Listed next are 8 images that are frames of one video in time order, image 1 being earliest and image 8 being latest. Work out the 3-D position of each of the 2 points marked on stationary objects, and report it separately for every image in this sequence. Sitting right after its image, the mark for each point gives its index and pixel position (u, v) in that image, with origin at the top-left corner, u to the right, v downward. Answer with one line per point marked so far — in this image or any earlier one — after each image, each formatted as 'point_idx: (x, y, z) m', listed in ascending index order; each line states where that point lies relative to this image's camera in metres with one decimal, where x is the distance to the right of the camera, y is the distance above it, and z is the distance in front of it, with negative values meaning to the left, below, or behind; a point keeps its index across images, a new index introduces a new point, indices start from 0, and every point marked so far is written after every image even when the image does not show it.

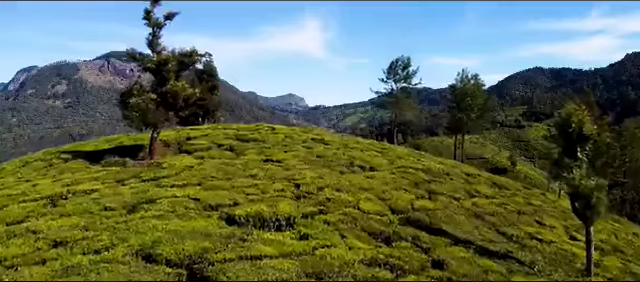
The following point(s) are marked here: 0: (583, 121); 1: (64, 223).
0: (+9.6, +0.5, +20.4) m
1: (-7.2, -2.4, +16.0) m
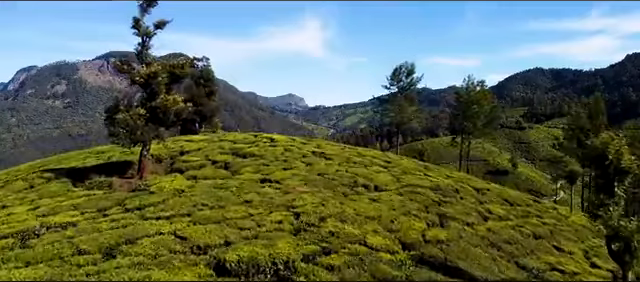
0: (+9.7, -0.4, +18.4) m
1: (-7.2, -3.2, +14.0) m
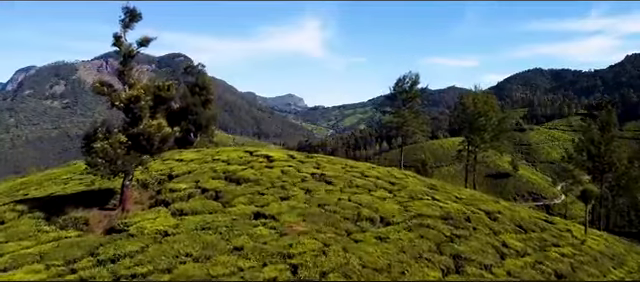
0: (+9.7, -1.7, +15.8) m
1: (-7.1, -4.5, +11.4) m
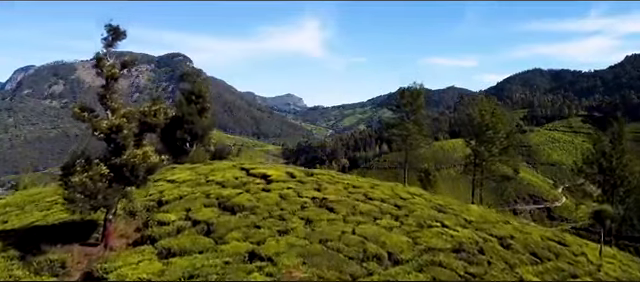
0: (+9.8, -2.9, +13.5) m
1: (-7.0, -5.8, +9.1) m
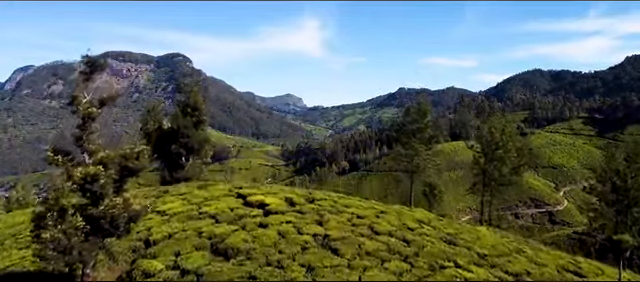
0: (+9.9, -4.6, +10.9) m
1: (-6.9, -7.4, +6.5) m
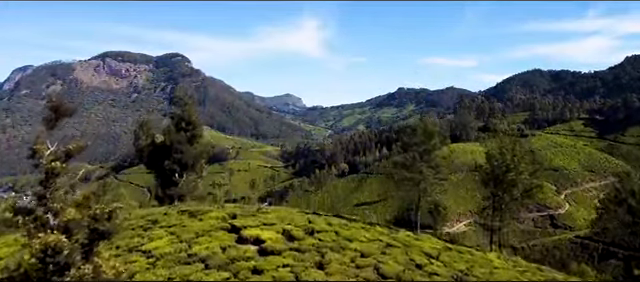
0: (+10.0, -6.4, +8.1) m
1: (-6.8, -9.2, +3.6) m
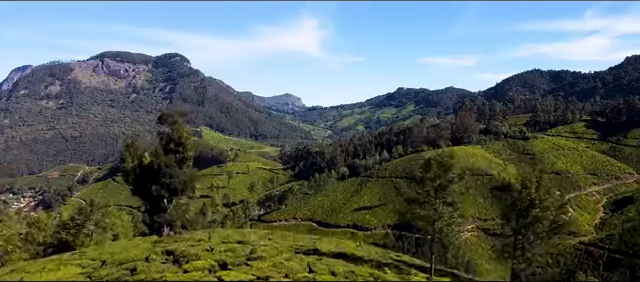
0: (+10.1, -8.7, +3.2) m
1: (-6.7, -11.6, -1.3) m
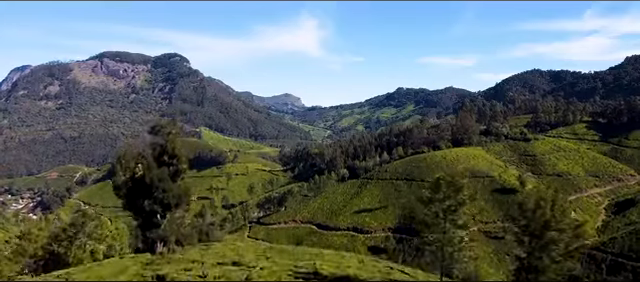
0: (+10.2, -10.0, +0.5) m
1: (-6.6, -12.8, -4.0) m
